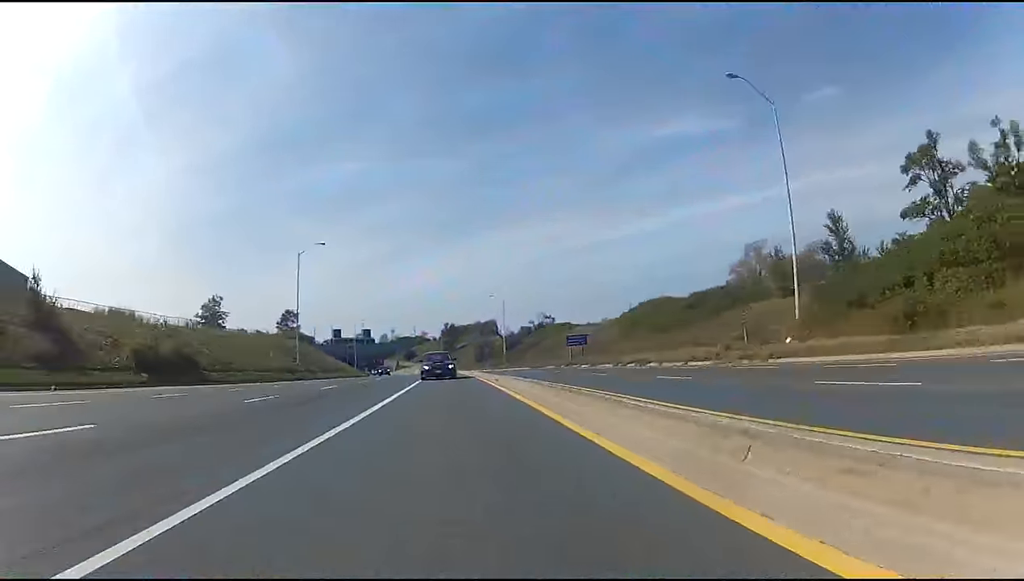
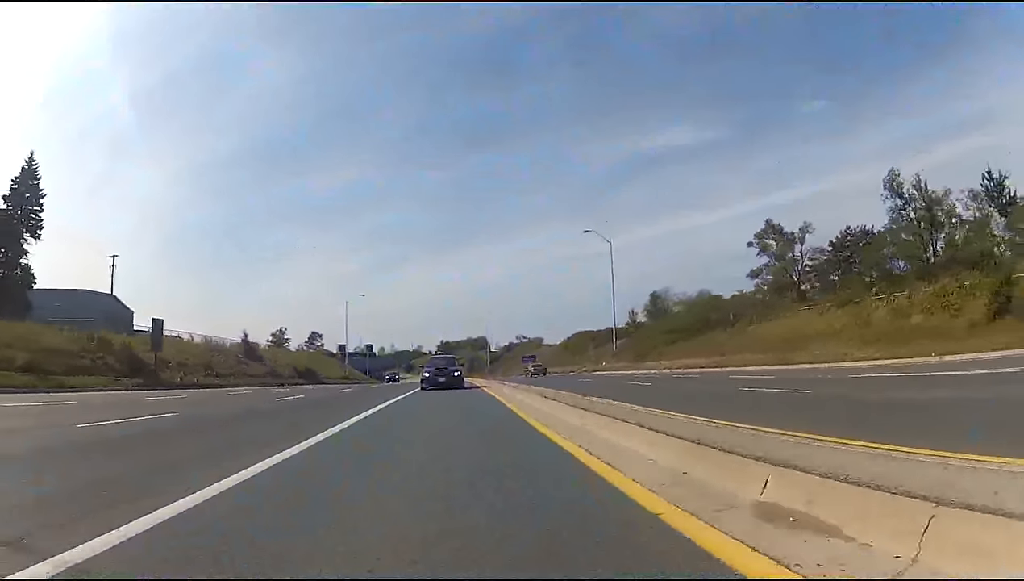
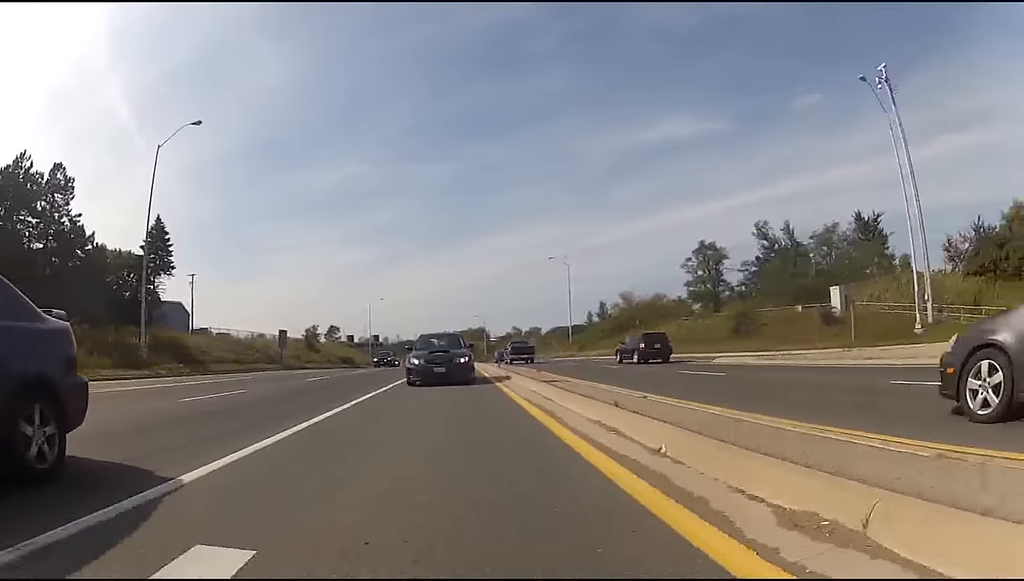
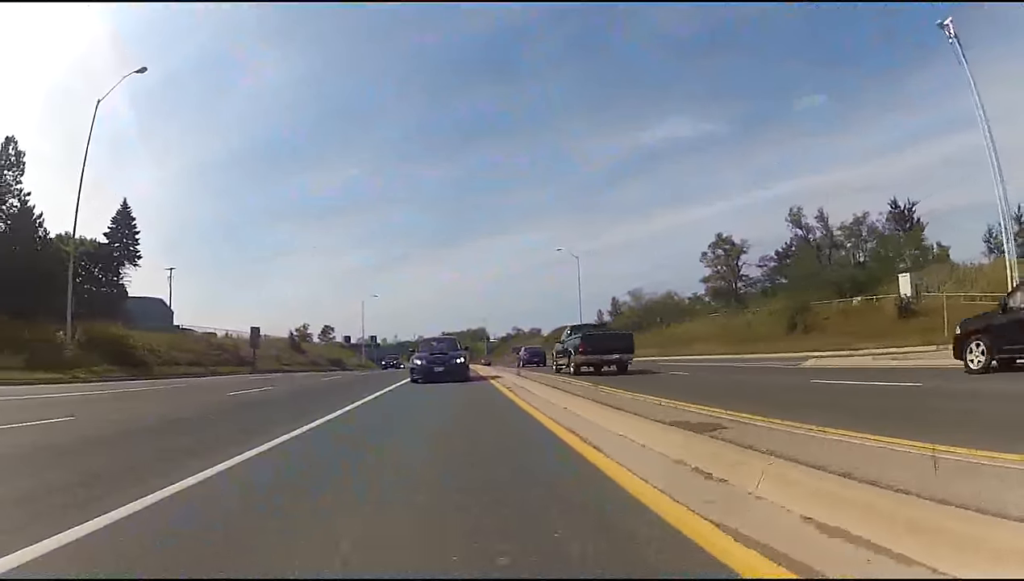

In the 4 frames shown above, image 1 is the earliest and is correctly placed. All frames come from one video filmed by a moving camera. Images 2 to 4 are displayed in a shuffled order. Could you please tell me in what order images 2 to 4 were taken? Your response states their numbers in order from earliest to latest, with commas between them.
2, 4, 3
